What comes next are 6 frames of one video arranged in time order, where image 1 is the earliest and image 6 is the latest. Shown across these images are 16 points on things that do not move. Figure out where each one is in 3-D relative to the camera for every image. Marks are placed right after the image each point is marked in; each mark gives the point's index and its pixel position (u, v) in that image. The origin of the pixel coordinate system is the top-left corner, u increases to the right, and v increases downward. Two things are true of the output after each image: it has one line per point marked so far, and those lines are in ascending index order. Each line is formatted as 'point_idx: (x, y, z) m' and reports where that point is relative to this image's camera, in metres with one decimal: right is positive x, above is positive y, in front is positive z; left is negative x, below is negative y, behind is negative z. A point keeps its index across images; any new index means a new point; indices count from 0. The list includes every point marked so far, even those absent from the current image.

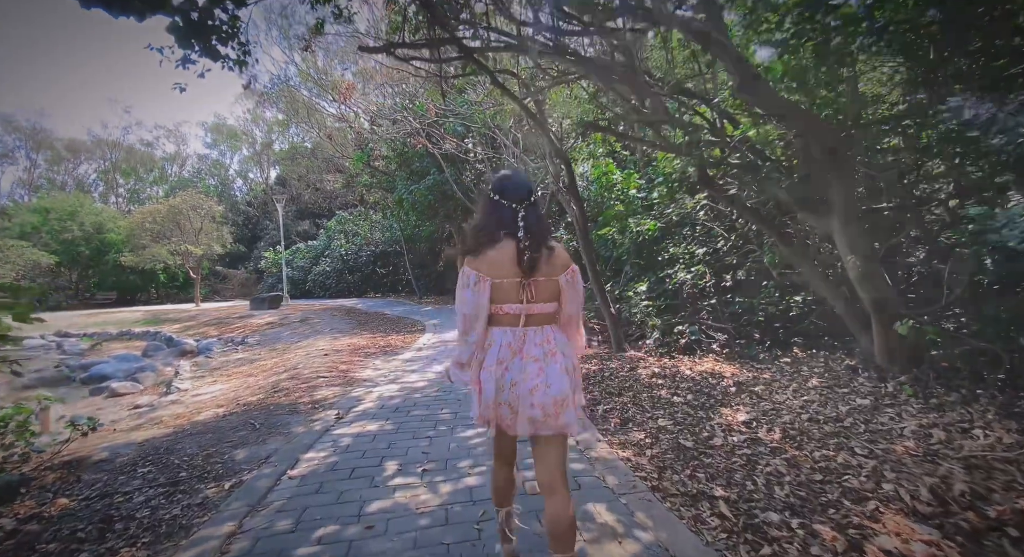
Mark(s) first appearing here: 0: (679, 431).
0: (+1.1, -1.0, +3.2) m
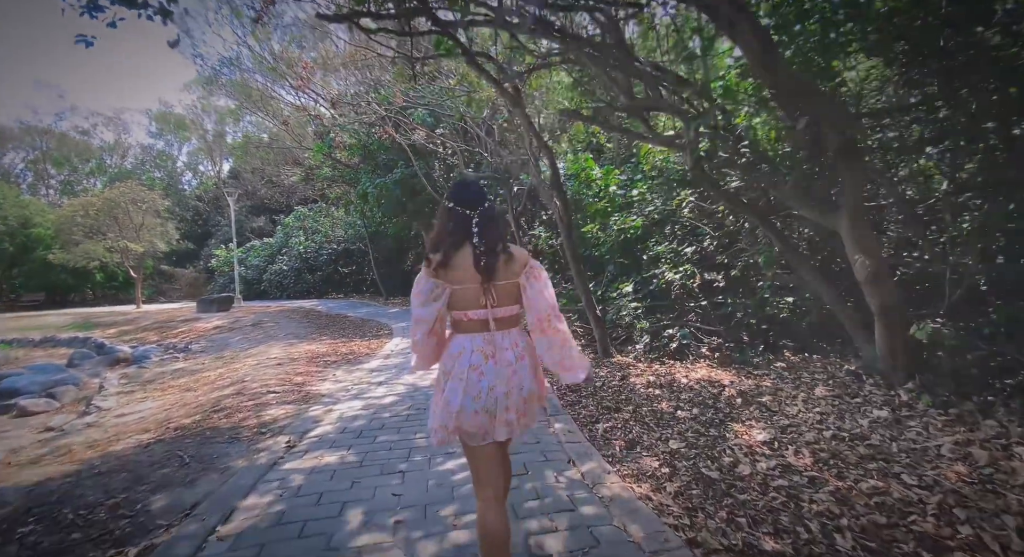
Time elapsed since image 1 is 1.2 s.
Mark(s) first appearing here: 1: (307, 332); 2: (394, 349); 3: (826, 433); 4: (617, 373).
0: (+1.0, -1.0, +2.8) m
1: (-4.1, -1.1, +9.8) m
2: (-1.6, -1.0, +6.9) m
3: (+2.0, -1.0, +3.1) m
4: (+1.0, -0.9, +4.8) m
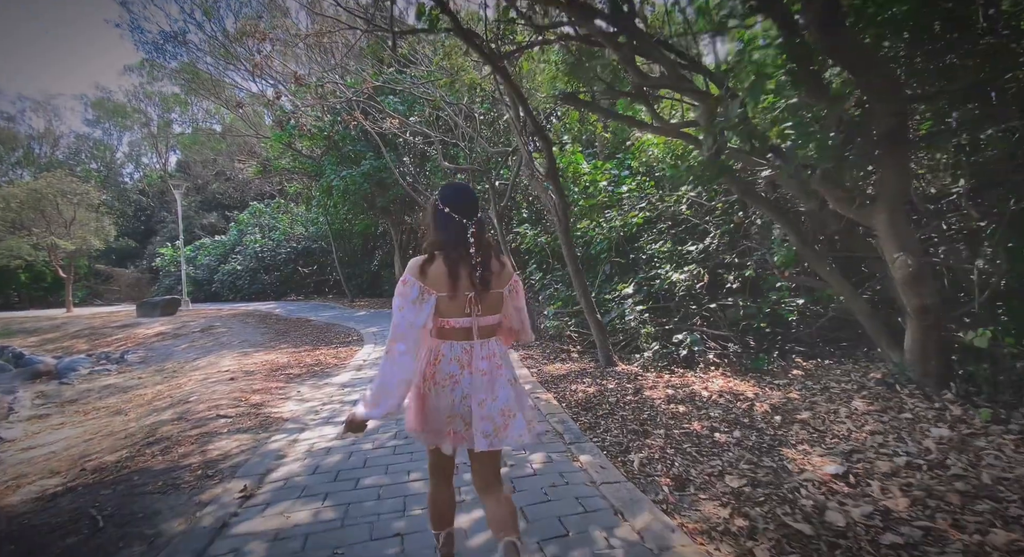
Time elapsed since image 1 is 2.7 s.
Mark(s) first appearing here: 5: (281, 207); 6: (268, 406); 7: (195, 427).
0: (+1.2, -1.0, +2.2) m
1: (-4.4, -1.1, +8.8) m
2: (-1.8, -1.0, +6.1) m
3: (+2.1, -1.0, +2.7) m
4: (+1.0, -0.9, +4.3) m
5: (-9.1, +2.8, +19.5) m
6: (-2.1, -1.1, +4.3) m
7: (-2.4, -1.1, +3.7) m
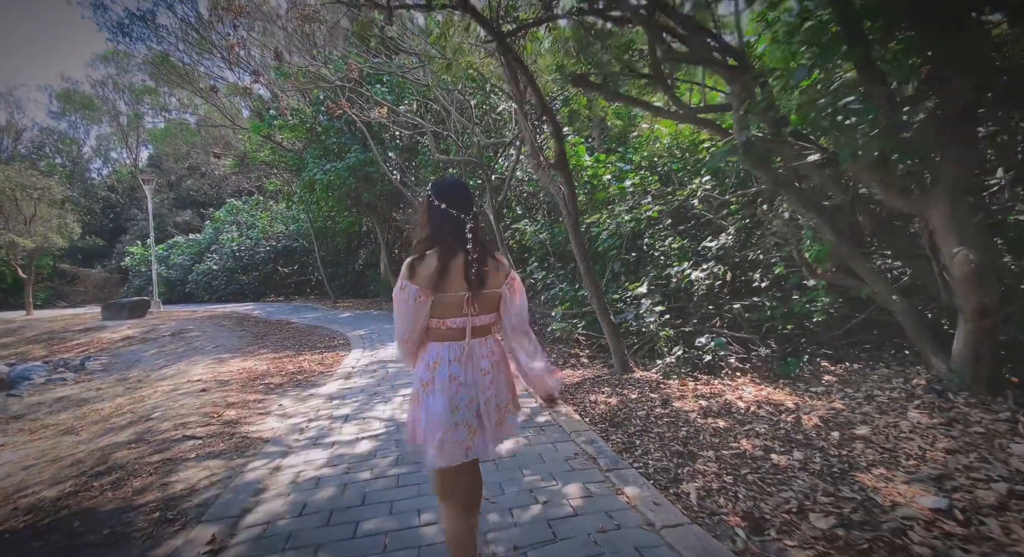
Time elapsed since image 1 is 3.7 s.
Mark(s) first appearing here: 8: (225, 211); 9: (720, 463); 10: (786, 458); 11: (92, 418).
0: (+1.3, -1.0, +1.8) m
1: (-4.5, -1.1, +8.2) m
2: (-1.8, -1.0, +5.6) m
3: (+2.2, -1.0, +2.3) m
4: (+1.1, -0.9, +3.8) m
5: (-9.6, +2.8, +18.7) m
6: (-2.0, -1.1, +3.7) m
7: (-2.3, -1.1, +3.2) m
8: (-11.2, +2.7, +19.3) m
9: (+1.1, -1.0, +2.6) m
10: (+1.5, -1.0, +2.6) m
11: (-3.7, -1.2, +4.4) m
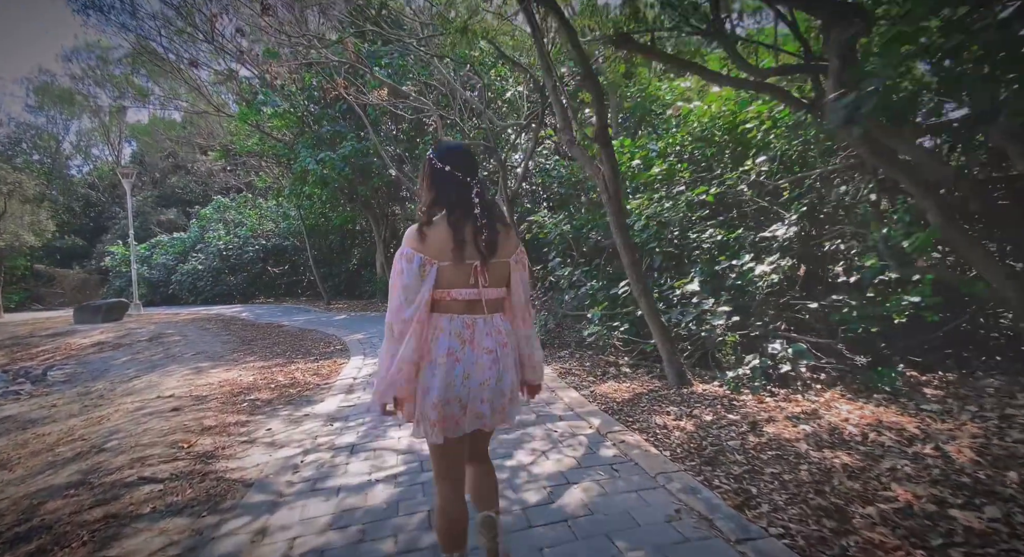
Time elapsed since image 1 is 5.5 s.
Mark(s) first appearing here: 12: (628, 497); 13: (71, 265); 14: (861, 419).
0: (+1.7, -0.9, +1.1) m
1: (-4.3, -1.1, +7.4) m
2: (-1.5, -1.0, +4.8) m
3: (+2.6, -0.9, +1.6) m
4: (+1.4, -0.9, +3.1) m
5: (-9.5, +2.8, +17.8) m
6: (-1.7, -1.1, +2.9) m
7: (-2.0, -1.1, +2.4) m
8: (-11.2, +2.6, +18.3) m
9: (+1.4, -0.9, +1.8) m
10: (+1.8, -0.9, +1.9) m
11: (-3.4, -1.2, +3.5) m
12: (+0.5, -0.9, +2.1) m
13: (-17.7, +0.6, +19.8) m
14: (+2.2, -0.9, +3.0) m
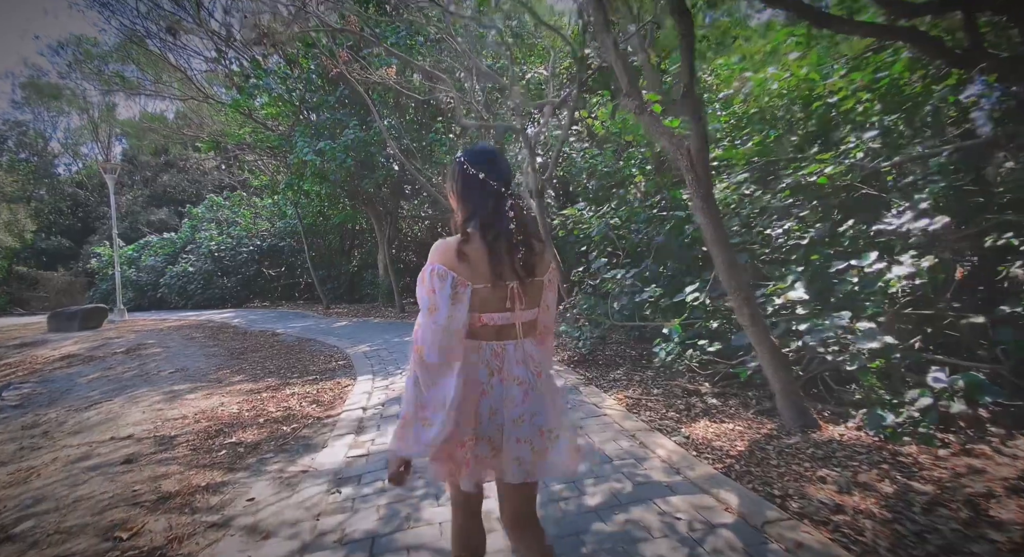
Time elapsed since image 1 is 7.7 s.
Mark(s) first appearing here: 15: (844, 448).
0: (+2.1, -1.0, +0.1) m
1: (-3.9, -1.1, +6.4) m
2: (-1.1, -1.0, +3.8) m
3: (+3.0, -0.9, +0.6) m
4: (+1.8, -0.9, +2.1) m
5: (-9.2, +2.7, +16.8) m
6: (-1.3, -1.1, +1.9) m
7: (-1.6, -1.1, +1.4) m
8: (-10.9, +2.5, +17.3) m
9: (+1.8, -1.0, +0.8) m
10: (+2.2, -0.9, +0.9) m
11: (-3.0, -1.2, +2.5) m
12: (+0.9, -1.0, +1.1) m
13: (-17.3, +0.4, +18.7) m
14: (+2.6, -0.9, +2.1) m
15: (+1.8, -0.9, +2.6) m
